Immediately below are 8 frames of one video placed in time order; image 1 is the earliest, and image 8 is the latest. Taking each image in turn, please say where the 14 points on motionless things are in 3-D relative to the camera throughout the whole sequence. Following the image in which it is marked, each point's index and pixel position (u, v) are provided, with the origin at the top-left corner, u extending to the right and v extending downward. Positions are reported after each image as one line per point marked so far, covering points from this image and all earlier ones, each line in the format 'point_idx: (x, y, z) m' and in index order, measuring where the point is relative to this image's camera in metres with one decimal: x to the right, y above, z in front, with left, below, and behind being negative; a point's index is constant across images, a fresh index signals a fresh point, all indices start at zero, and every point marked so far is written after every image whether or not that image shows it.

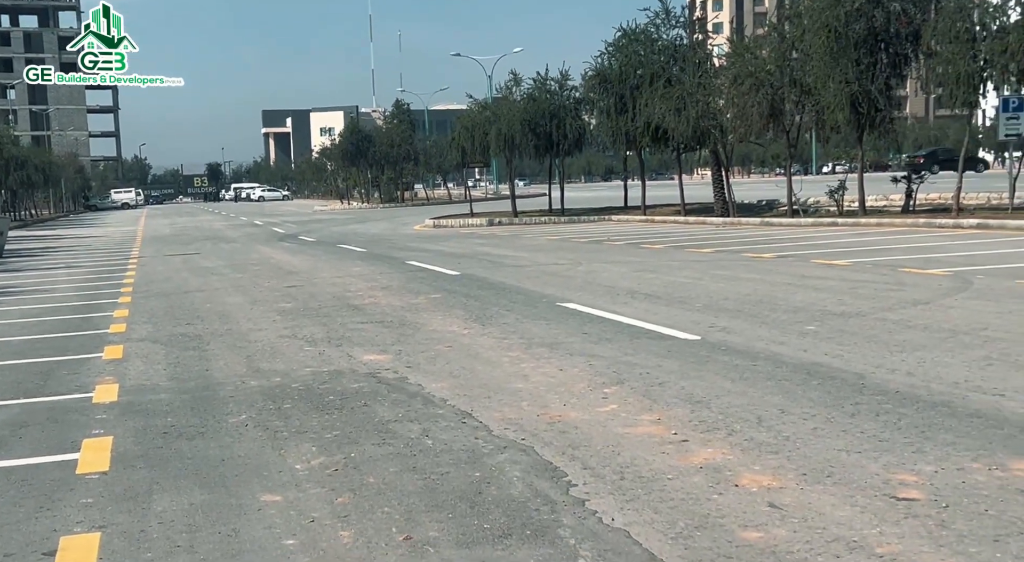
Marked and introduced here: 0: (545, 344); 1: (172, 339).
0: (+0.3, -0.5, +10.2) m
1: (-3.4, -0.6, +12.1) m
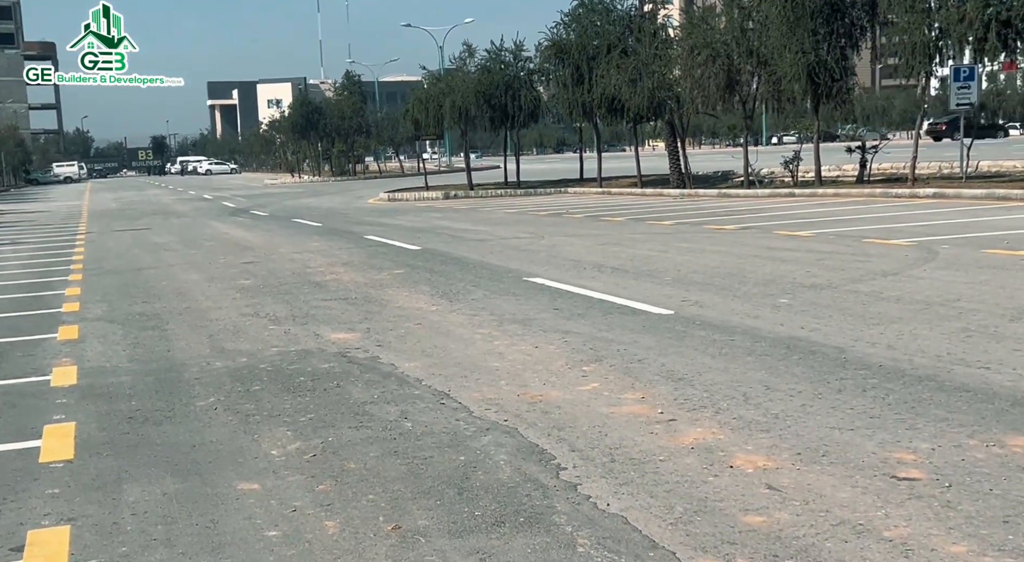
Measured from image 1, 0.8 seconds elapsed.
0: (0.0, -0.3, +10.1) m
1: (-3.7, -0.4, +11.7) m
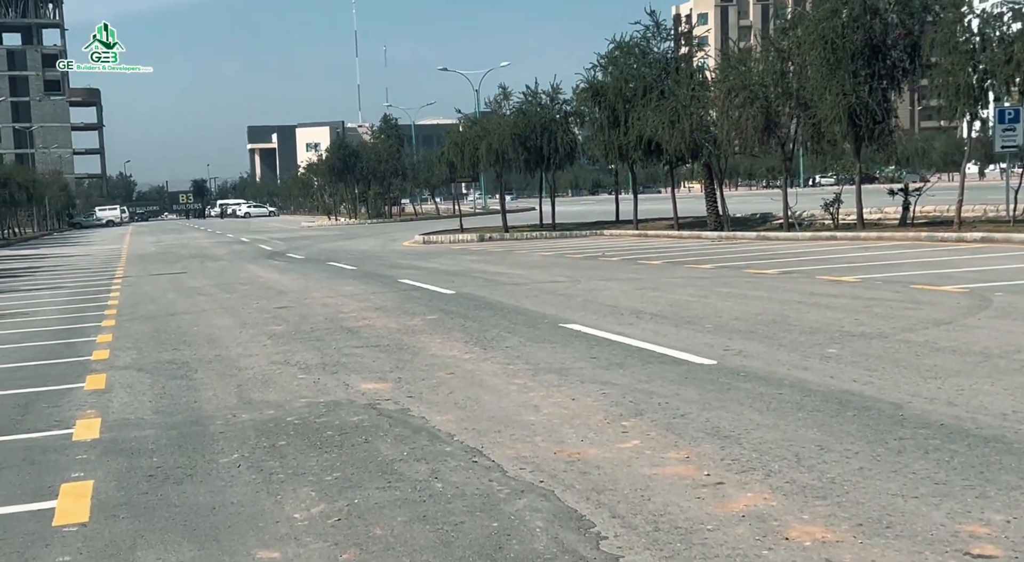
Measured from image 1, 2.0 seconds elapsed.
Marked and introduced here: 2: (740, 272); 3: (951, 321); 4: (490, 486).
0: (+0.3, -0.7, +9.7) m
1: (-3.4, -0.8, +11.5) m
2: (+3.5, +0.1, +18.4) m
3: (+3.9, -0.4, +10.6) m
4: (-0.1, -1.0, +6.1) m
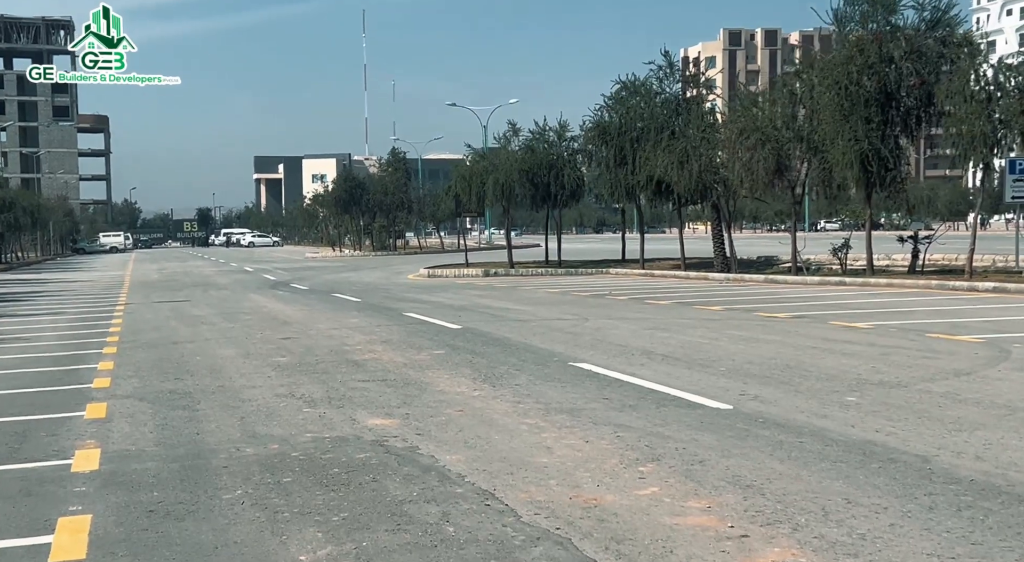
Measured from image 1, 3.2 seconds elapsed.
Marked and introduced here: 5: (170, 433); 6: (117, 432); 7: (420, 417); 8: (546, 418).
0: (+0.4, -1.0, +9.5) m
1: (-3.3, -1.1, +11.3) m
2: (+3.6, -0.5, +18.2) m
3: (+4.0, -0.8, +10.4) m
4: (0.0, -1.2, +5.8) m
5: (-2.6, -1.2, +9.1) m
6: (-3.1, -1.2, +9.3) m
7: (-0.7, -1.1, +9.5) m
8: (+0.3, -1.0, +9.1) m
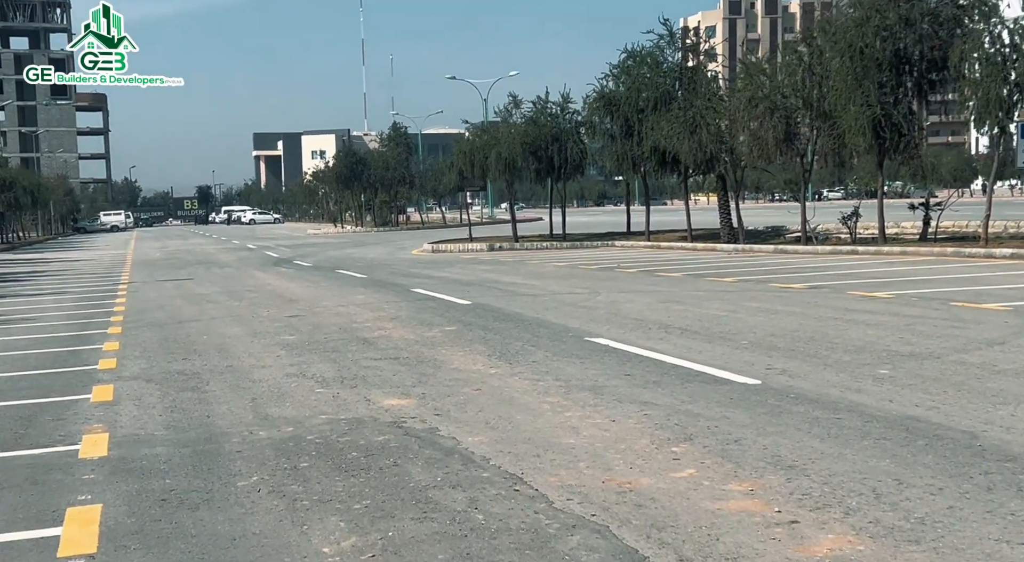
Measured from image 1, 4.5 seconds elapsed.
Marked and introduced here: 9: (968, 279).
0: (+0.5, -0.8, +9.2) m
1: (-3.2, -0.9, +11.0) m
2: (+3.8, -0.1, +17.9) m
3: (+4.1, -0.5, +10.1) m
4: (+0.1, -1.1, +5.5) m
5: (-2.5, -1.0, +8.8) m
6: (-2.9, -1.0, +9.0) m
7: (-0.6, -0.9, +9.2) m
8: (+0.4, -0.8, +8.8) m
9: (+6.4, 0.0, +16.7) m
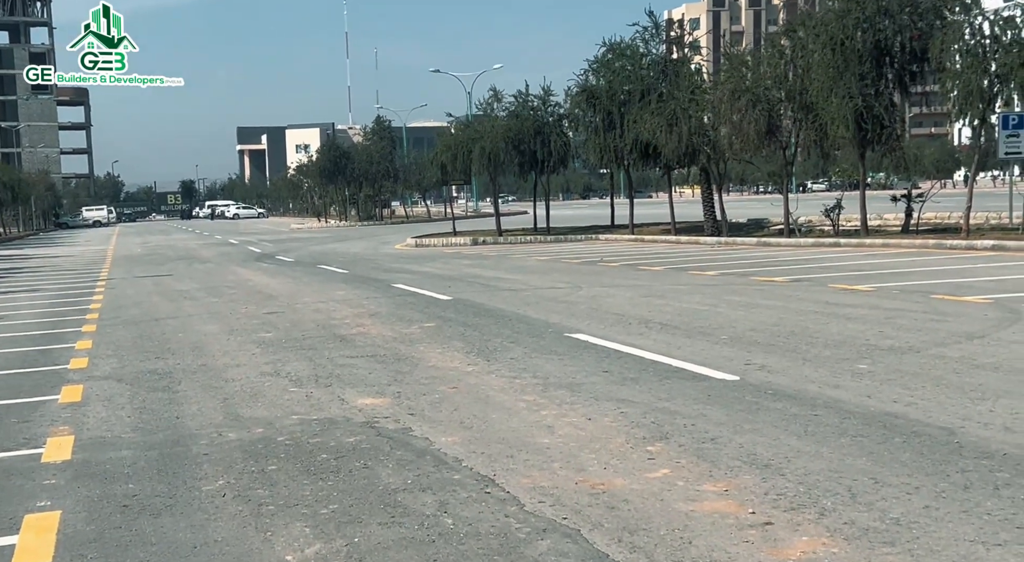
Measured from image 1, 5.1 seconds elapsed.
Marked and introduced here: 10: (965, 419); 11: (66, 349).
0: (+0.4, -0.8, +9.1) m
1: (-3.4, -0.9, +10.8) m
2: (+3.5, 0.0, +17.8) m
3: (+3.9, -0.4, +10.0) m
4: (0.0, -1.1, +5.4) m
5: (-2.6, -1.0, +8.7) m
6: (-3.1, -1.0, +8.8) m
7: (-0.8, -0.9, +9.1) m
8: (+0.2, -0.8, +8.7) m
9: (+6.1, +0.1, +16.7) m
10: (+2.5, -0.8, +6.7) m
11: (-5.0, -0.8, +13.6) m
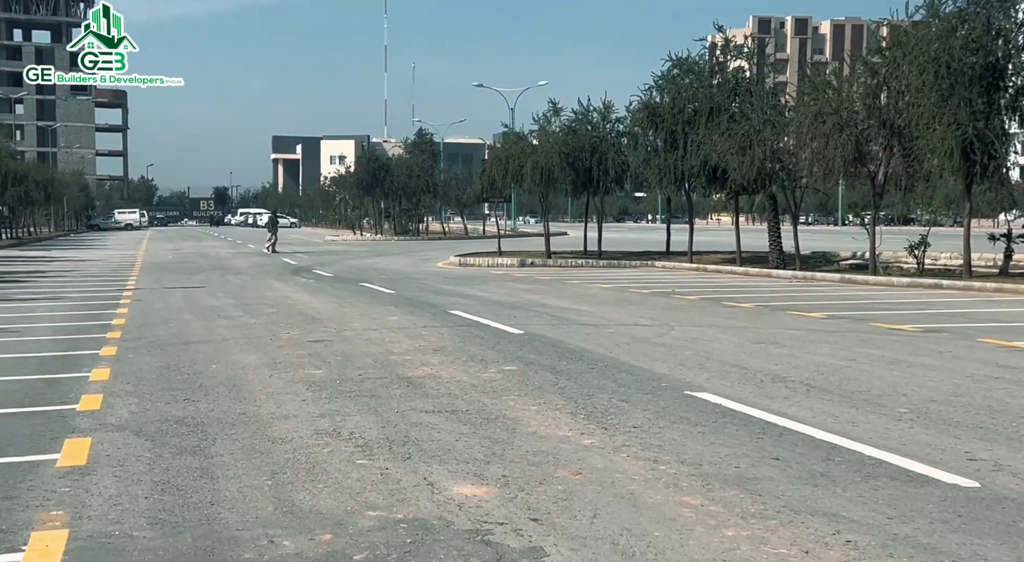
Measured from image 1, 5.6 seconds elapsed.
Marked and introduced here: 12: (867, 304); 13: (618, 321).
0: (+1.2, -1.1, +6.7) m
1: (-2.5, -1.1, +8.5) m
2: (+4.5, -0.6, +15.4) m
3: (+4.8, -0.9, +7.6) m
4: (+0.7, -1.3, +3.1) m
5: (-1.8, -1.2, +6.4) m
6: (-2.3, -1.2, +6.6) m
7: (+0.1, -1.1, +6.8) m
8: (+1.1, -1.1, +6.3) m
9: (+7.1, -0.6, +14.2) m
10: (+3.3, -1.2, +4.3) m
11: (-4.1, -0.9, +11.4) m
12: (+5.8, -0.4, +19.5) m
13: (+1.5, -0.6, +16.9) m
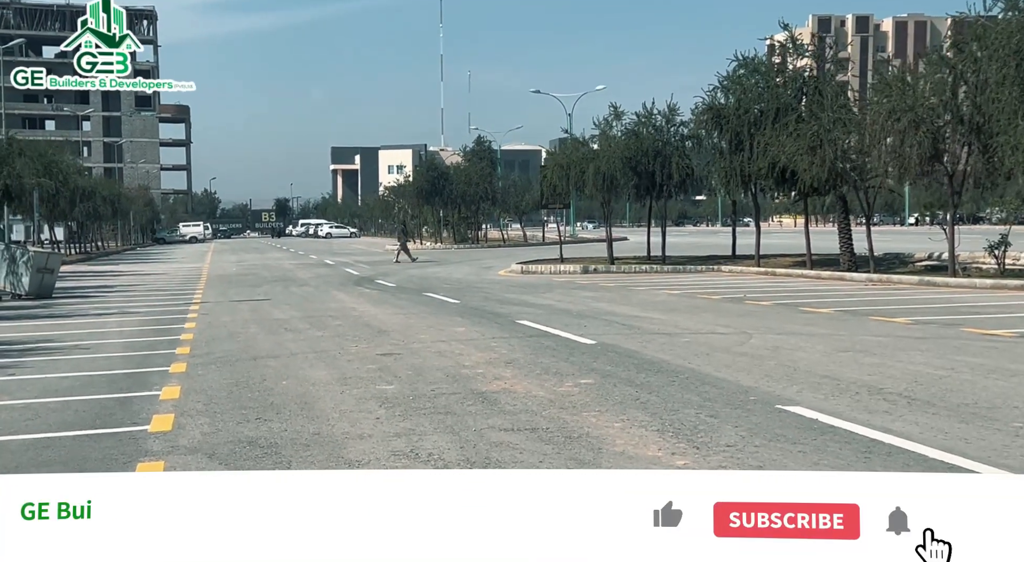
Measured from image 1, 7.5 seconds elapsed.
0: (+1.7, -1.2, +6.2) m
1: (-1.9, -1.2, +8.2) m
2: (+5.5, -0.6, +14.7) m
3: (+5.3, -0.9, +6.9) m
4: (+1.0, -1.4, +2.6) m
5: (-1.3, -1.3, +6.1) m
6: (-1.8, -1.3, +6.2) m
7: (+0.6, -1.2, +6.3) m
8: (+1.5, -1.2, +5.8) m
9: (+7.9, -0.5, +13.4) m
10: (+3.7, -1.2, +3.7) m
11: (-3.4, -1.1, +11.1) m
12: (+6.9, -0.4, +18.8) m
13: (+2.5, -0.7, +16.4) m
